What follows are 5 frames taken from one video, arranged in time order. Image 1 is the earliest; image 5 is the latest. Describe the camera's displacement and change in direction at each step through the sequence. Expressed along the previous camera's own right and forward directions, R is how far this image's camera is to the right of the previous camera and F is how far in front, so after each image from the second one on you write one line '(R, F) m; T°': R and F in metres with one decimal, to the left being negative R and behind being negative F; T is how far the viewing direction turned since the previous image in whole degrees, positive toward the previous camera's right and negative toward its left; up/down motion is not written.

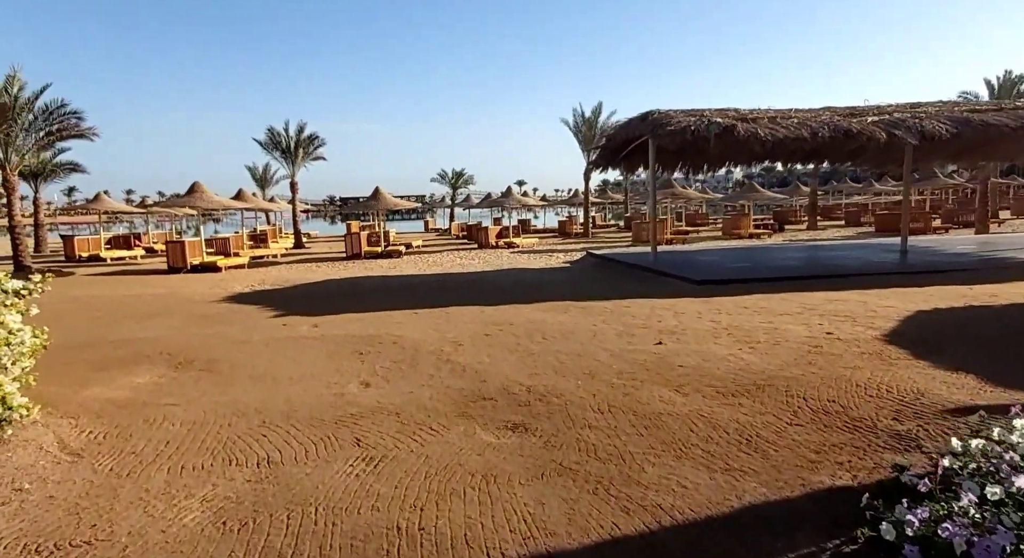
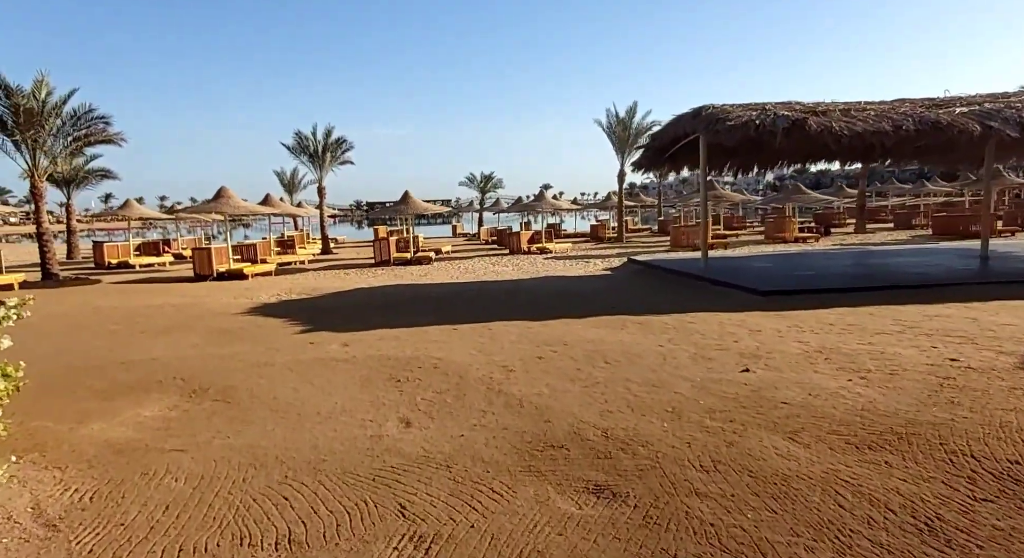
(-0.3, +0.9) m; -2°
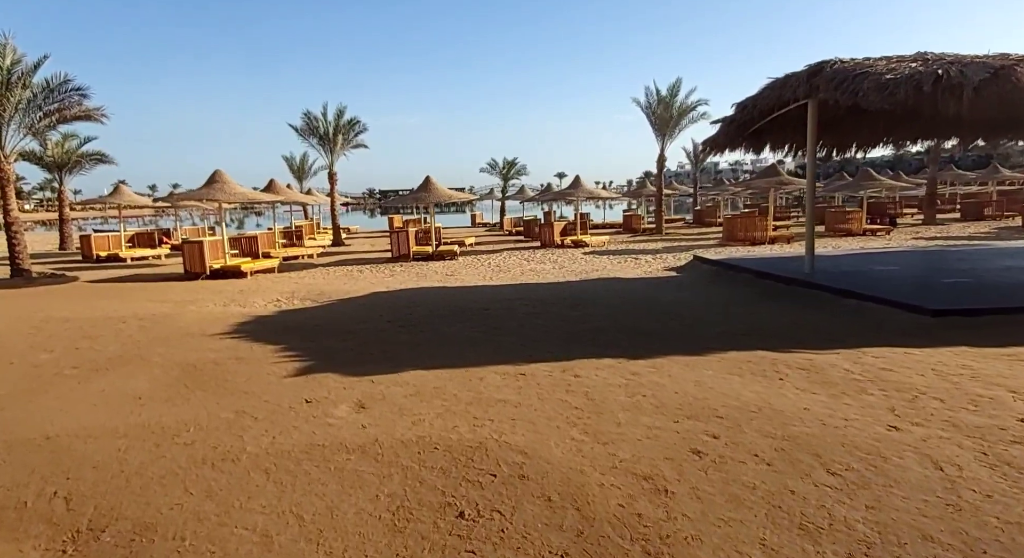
(-0.7, +2.6) m; -1°
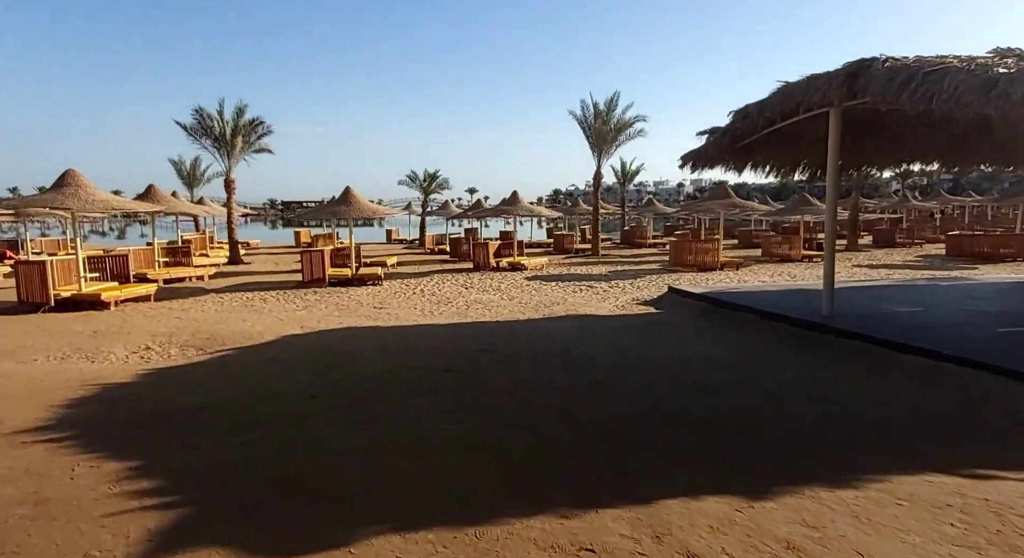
(-0.7, +2.5) m; +8°
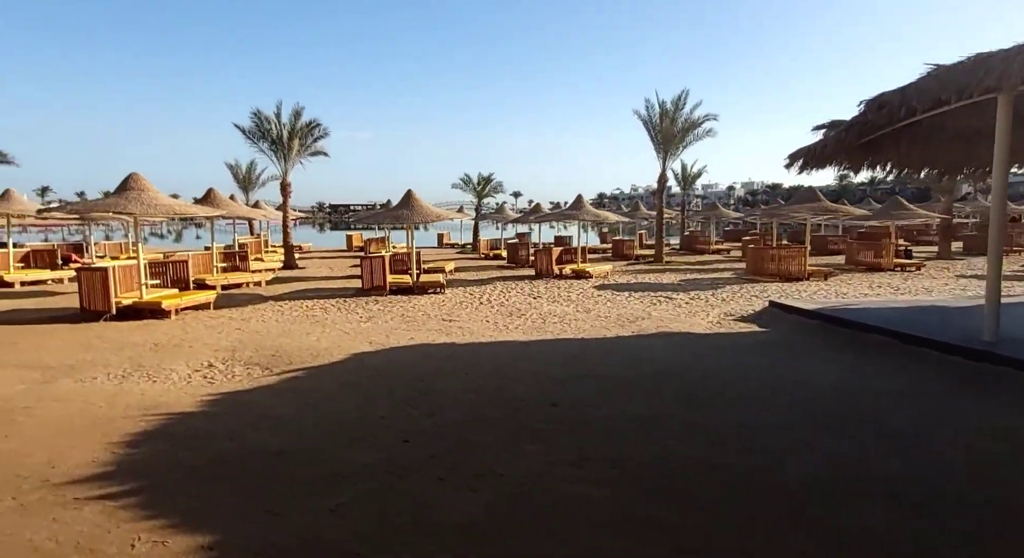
(-0.7, +1.0) m; -4°
